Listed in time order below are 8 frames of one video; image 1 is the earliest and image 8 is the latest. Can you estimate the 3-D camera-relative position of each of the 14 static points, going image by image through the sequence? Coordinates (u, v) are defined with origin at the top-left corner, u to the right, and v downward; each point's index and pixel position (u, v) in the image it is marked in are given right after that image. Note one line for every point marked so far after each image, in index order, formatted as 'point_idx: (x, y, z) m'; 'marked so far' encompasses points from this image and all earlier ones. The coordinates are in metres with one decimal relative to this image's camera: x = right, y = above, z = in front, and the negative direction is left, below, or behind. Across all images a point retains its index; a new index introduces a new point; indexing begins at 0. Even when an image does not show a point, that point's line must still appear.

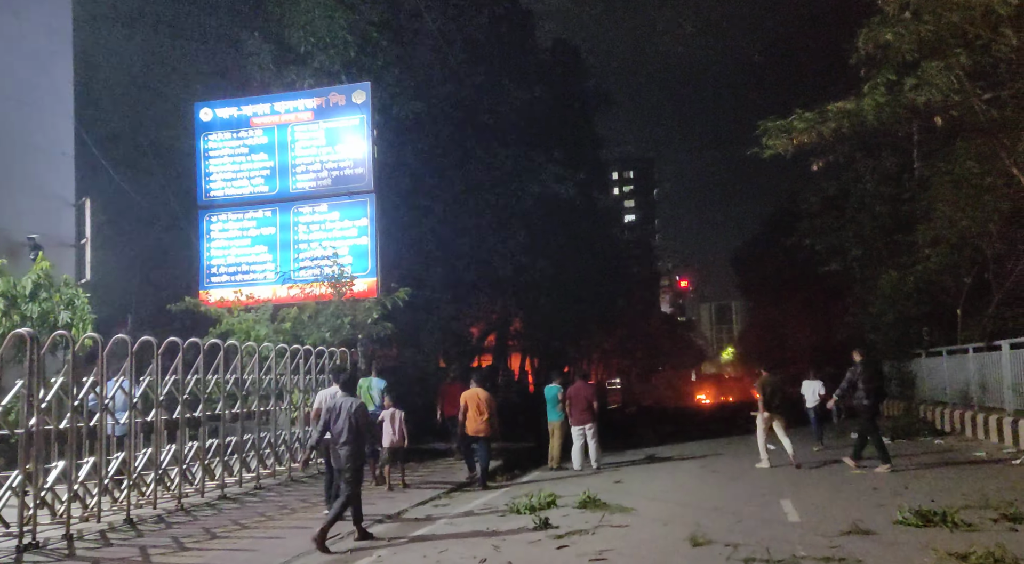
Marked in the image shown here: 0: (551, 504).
0: (+0.5, -3.0, +12.7) m
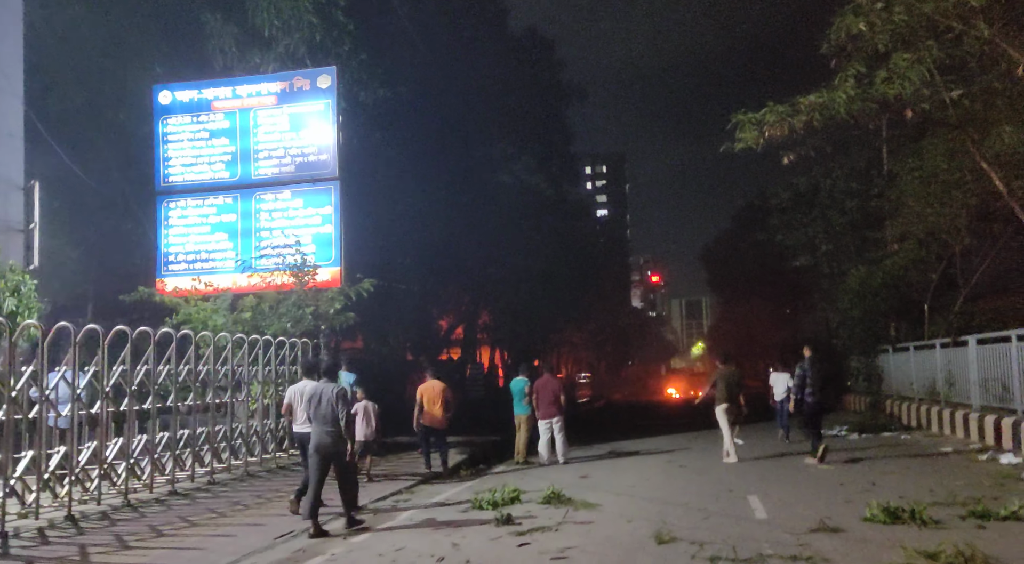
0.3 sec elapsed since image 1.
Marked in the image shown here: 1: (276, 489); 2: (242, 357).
0: (0.0, -2.9, +12.4) m
1: (-3.4, -3.0, +13.3) m
2: (-4.1, -1.2, +14.4) m
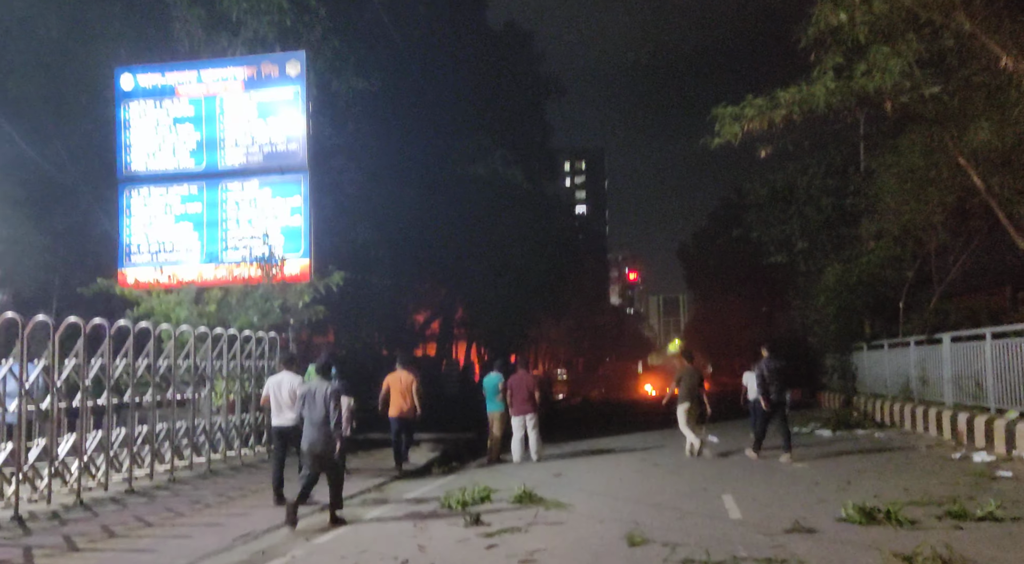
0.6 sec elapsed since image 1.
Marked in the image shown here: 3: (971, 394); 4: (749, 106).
0: (-0.4, -2.8, +12.2) m
1: (-3.8, -2.8, +13.0) m
2: (-4.6, -1.0, +14.0) m
3: (+8.6, -2.1, +17.6) m
4: (+3.5, +2.7, +13.9) m
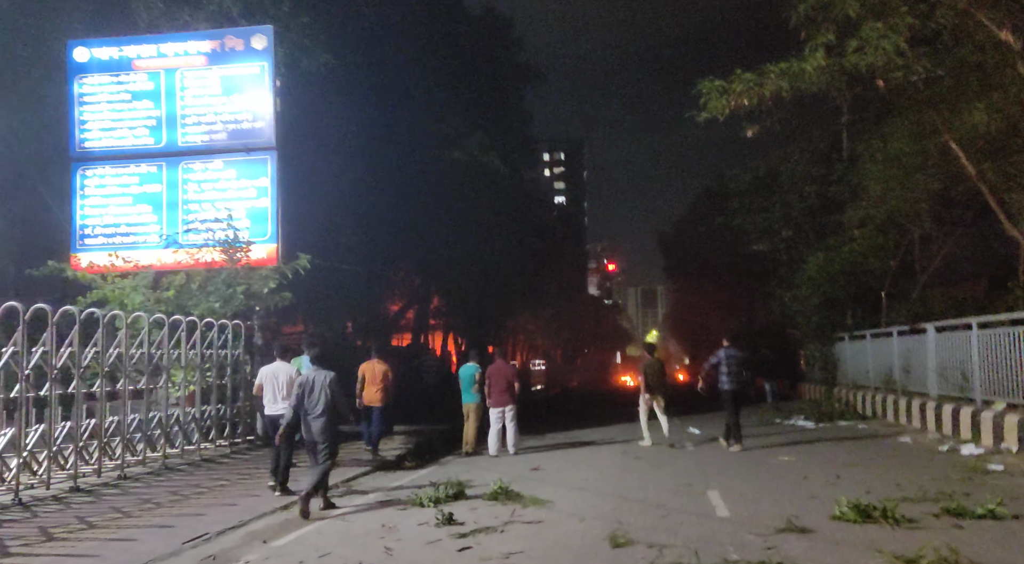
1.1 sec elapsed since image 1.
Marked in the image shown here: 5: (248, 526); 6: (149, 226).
0: (-0.7, -2.6, +11.5) m
1: (-4.1, -2.6, +12.3) m
2: (-4.9, -0.8, +13.3) m
3: (+8.2, -1.9, +17.2) m
4: (+3.2, +2.9, +13.3) m
5: (-2.9, -2.6, +10.2) m
6: (-6.2, +1.0, +16.0) m
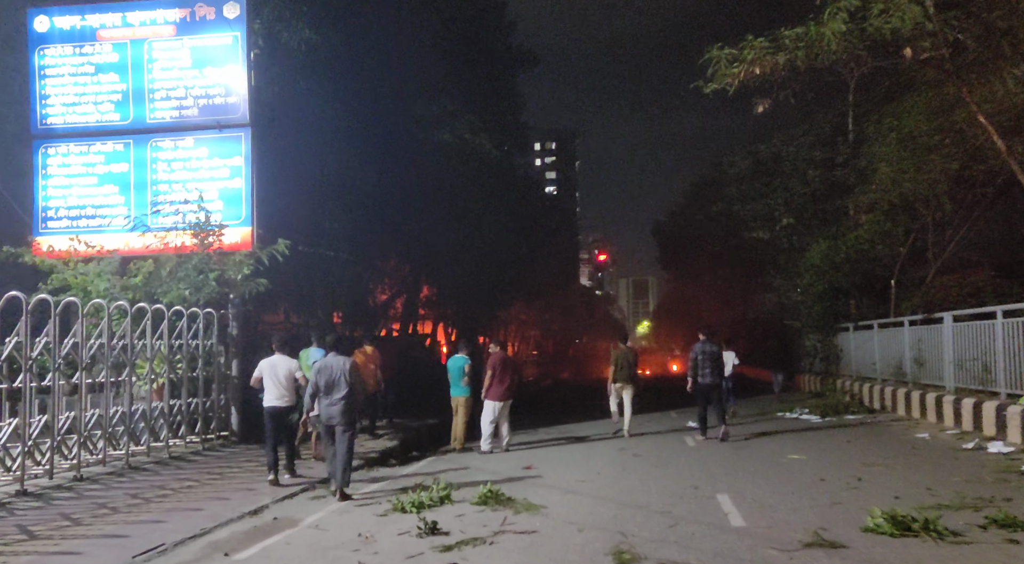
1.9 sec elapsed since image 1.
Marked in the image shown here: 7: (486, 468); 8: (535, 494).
0: (-0.8, -2.4, +10.5) m
1: (-4.2, -2.4, +11.2) m
2: (-5.0, -0.6, +12.2) m
3: (+8.0, -1.6, +16.3) m
4: (+3.1, +3.0, +12.3) m
5: (-2.9, -2.5, +9.1) m
6: (-6.3, +1.2, +14.9) m
7: (-0.4, -2.7, +13.9) m
8: (+0.3, -2.5, +11.0) m
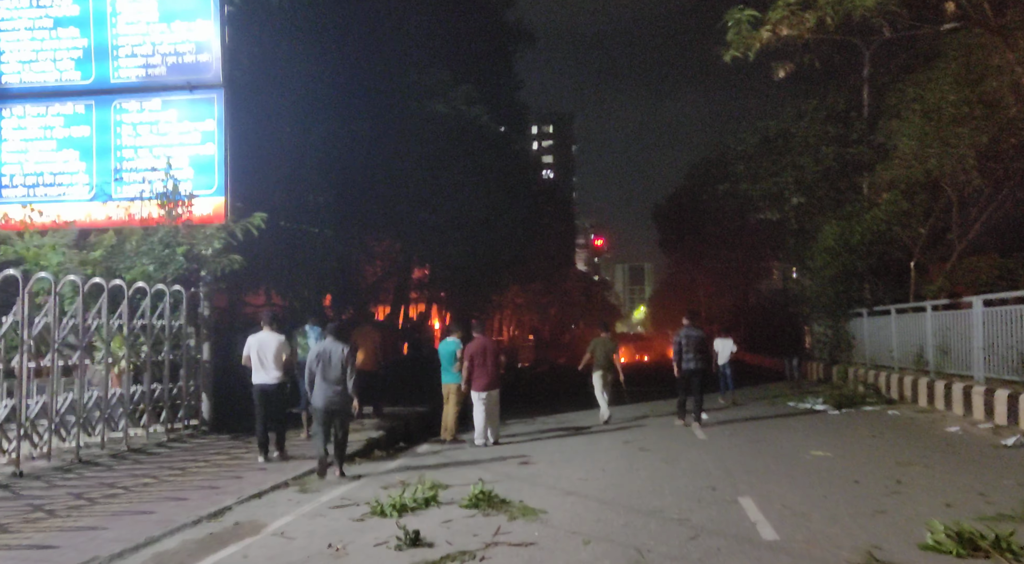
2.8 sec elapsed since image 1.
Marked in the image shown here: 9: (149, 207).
0: (-0.8, -2.2, +9.3) m
1: (-4.3, -2.2, +10.0) m
2: (-5.1, -0.3, +11.0) m
3: (+8.0, -1.4, +15.1) m
4: (+3.1, +3.3, +11.0) m
5: (-3.0, -2.2, +7.9) m
6: (-6.3, +1.5, +13.6) m
7: (-0.4, -2.4, +12.7) m
8: (+0.2, -2.2, +9.8) m
9: (-5.1, +1.1, +13.2) m
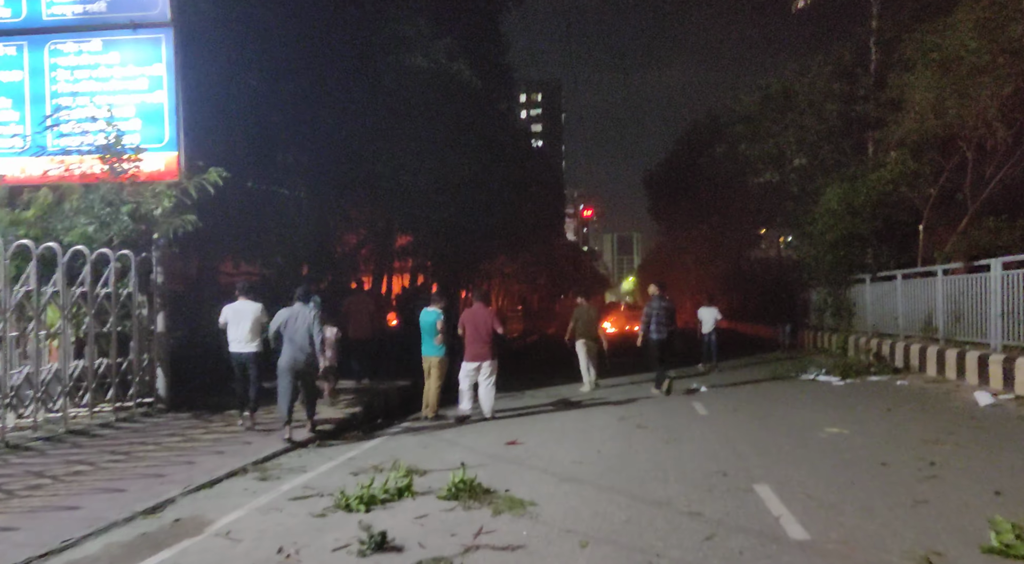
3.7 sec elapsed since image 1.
0: (-1.0, -1.8, +8.1) m
1: (-4.4, -1.8, +8.8) m
2: (-5.2, +0.1, +9.7) m
3: (+7.8, -0.8, +14.0) m
4: (+2.9, +3.7, +9.7) m
5: (-3.1, -1.9, +6.7) m
6: (-6.5, +2.0, +12.2) m
7: (-0.6, -2.0, +11.5) m
8: (+0.1, -1.8, +8.6) m
9: (-5.3, +1.5, +11.8) m
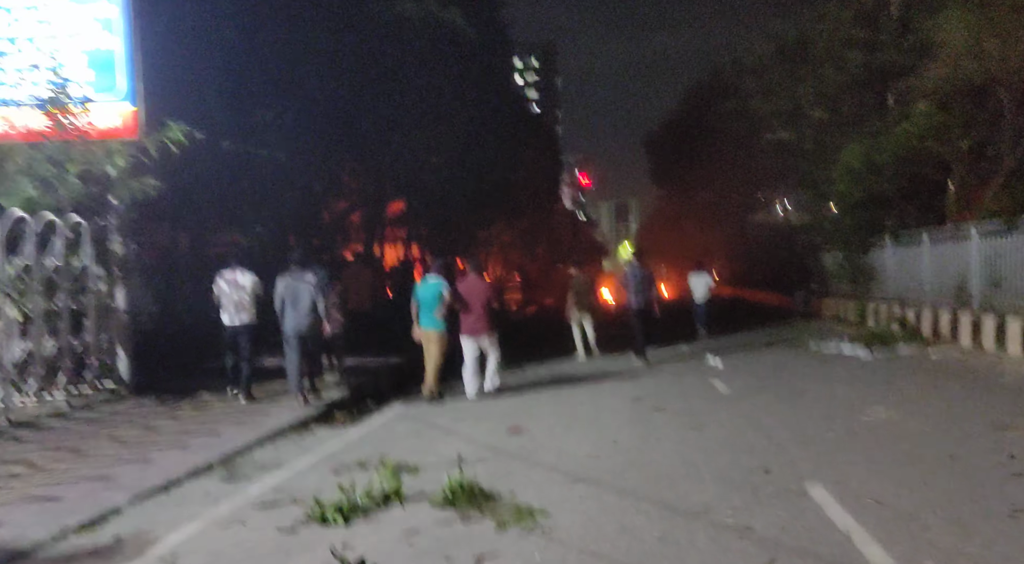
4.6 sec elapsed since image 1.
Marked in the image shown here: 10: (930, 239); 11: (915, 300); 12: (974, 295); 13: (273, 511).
0: (-0.9, -1.6, +6.8) m
1: (-4.4, -1.6, +7.5) m
2: (-5.2, +0.3, +8.3) m
3: (+7.8, -0.3, +12.7) m
4: (+2.9, +4.1, +8.2) m
5: (-3.1, -1.7, +5.4) m
6: (-6.5, +2.3, +10.8) m
7: (-0.6, -1.6, +10.2) m
8: (+0.1, -1.6, +7.3) m
9: (-5.3, +1.8, +10.4) m
10: (+8.5, +0.9, +19.0) m
11: (+8.5, -0.4, +19.8) m
12: (+8.2, -0.2, +16.5) m
13: (-1.8, -1.7, +6.9) m
